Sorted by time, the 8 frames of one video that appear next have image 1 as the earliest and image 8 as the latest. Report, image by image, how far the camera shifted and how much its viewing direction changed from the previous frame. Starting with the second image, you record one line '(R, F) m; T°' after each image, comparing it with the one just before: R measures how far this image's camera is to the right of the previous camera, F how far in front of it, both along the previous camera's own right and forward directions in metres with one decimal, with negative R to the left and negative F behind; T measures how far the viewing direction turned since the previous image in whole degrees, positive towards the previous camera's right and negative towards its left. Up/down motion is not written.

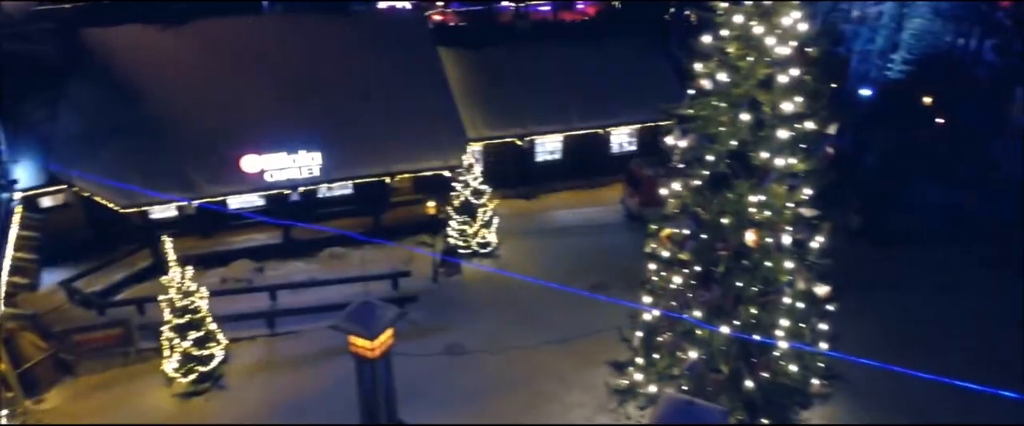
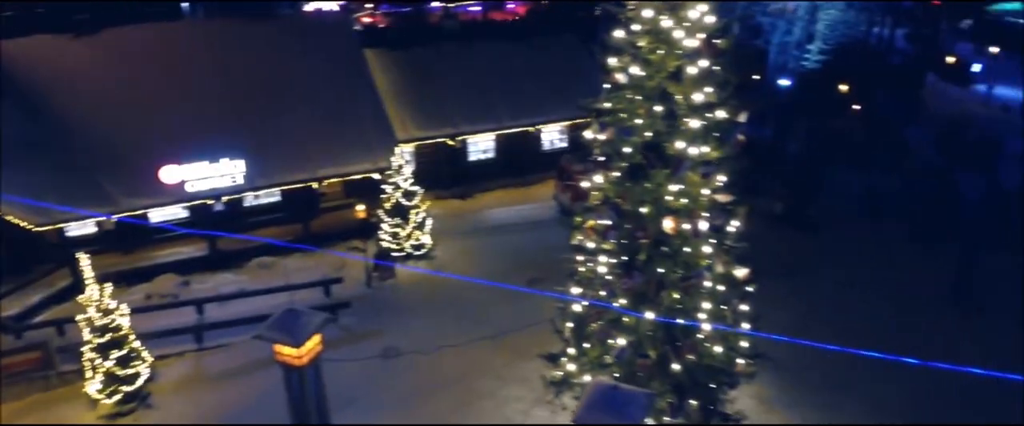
(+0.2, -0.1) m; +5°
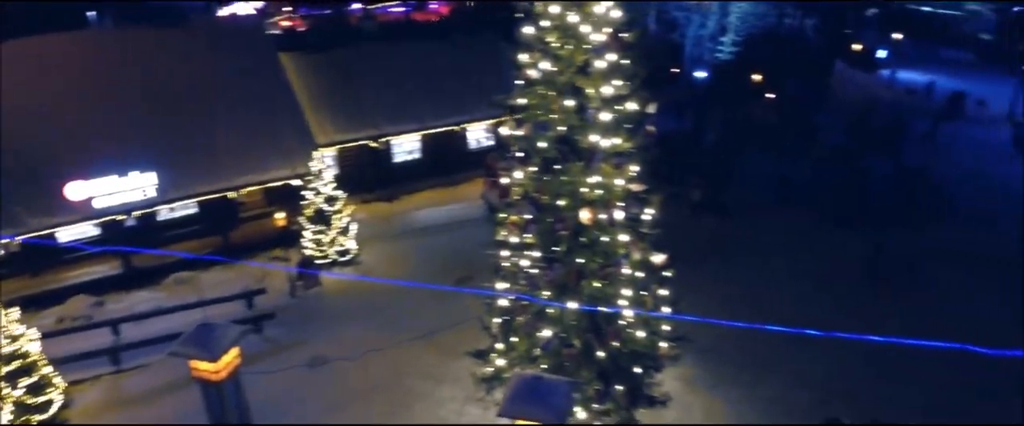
(+0.2, 0.0) m; +5°
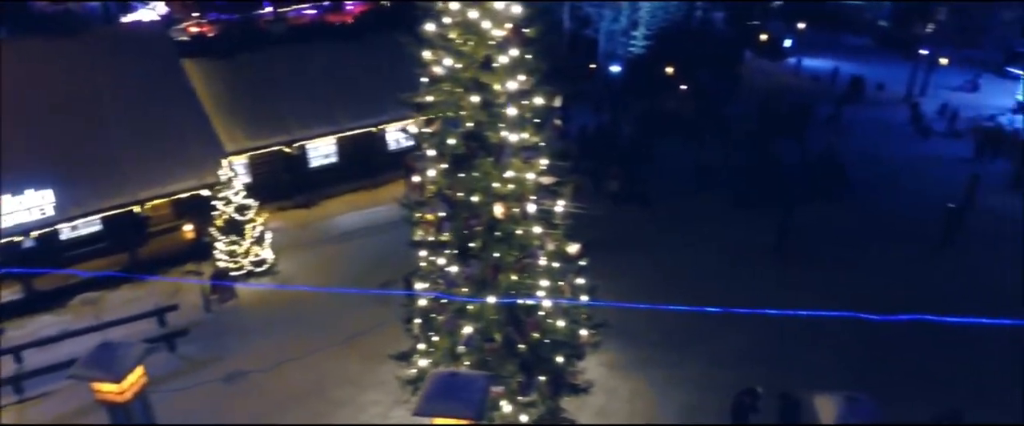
(+0.2, 0.0) m; +6°
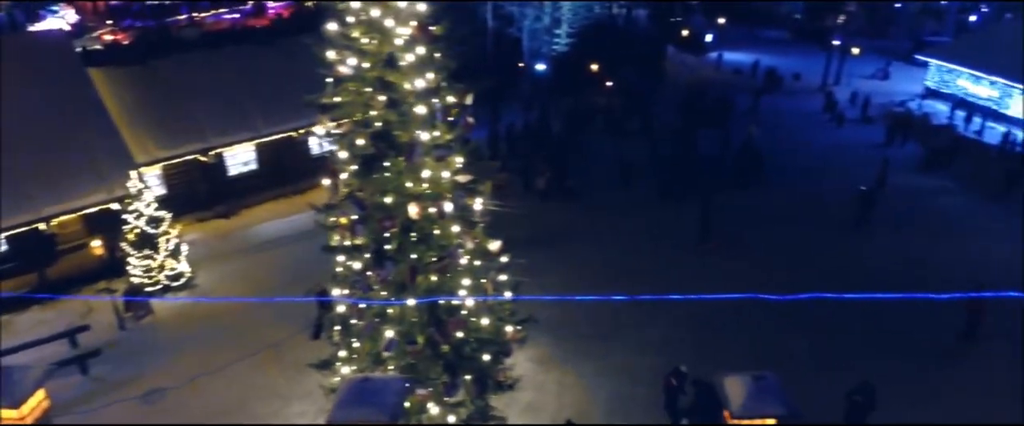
(+0.3, 0.0) m; +5°
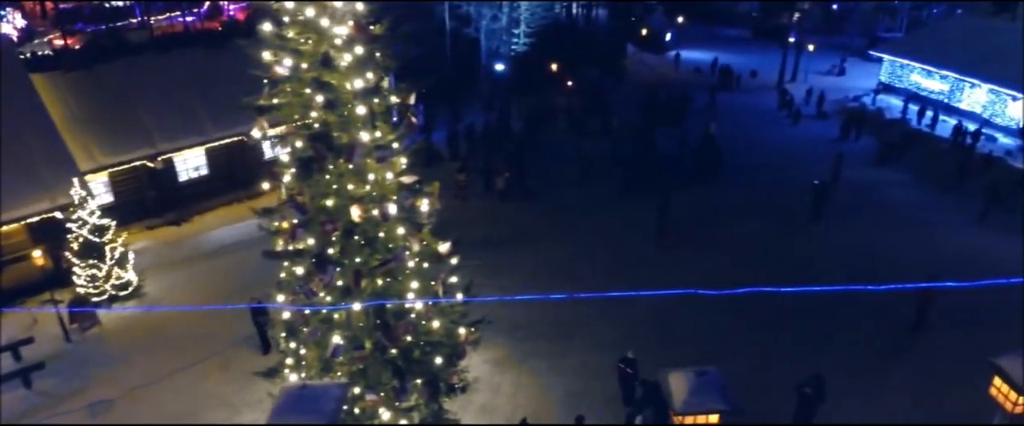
(+0.3, +0.1) m; +2°
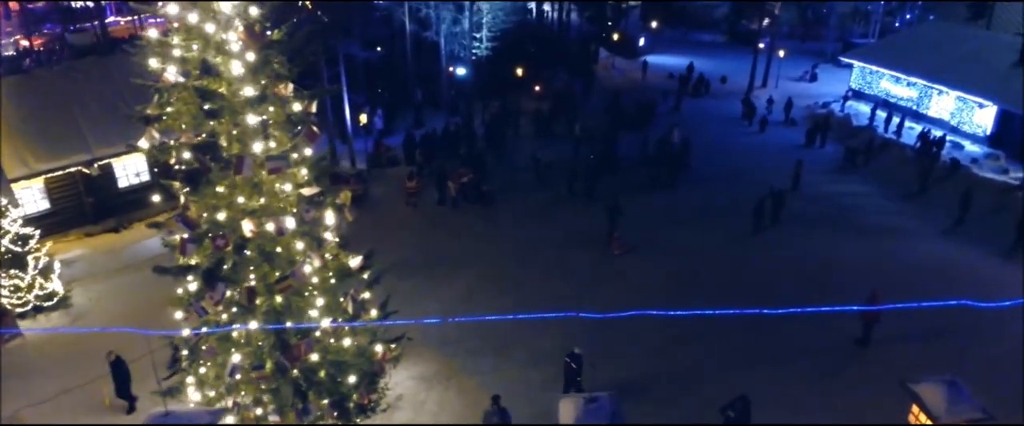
(+1.0, +0.3) m; +1°
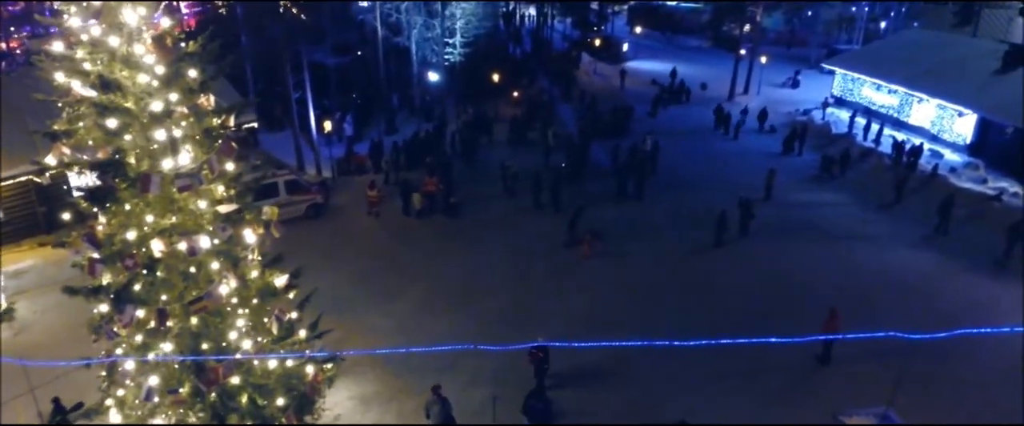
(+0.8, +0.3) m; 0°
